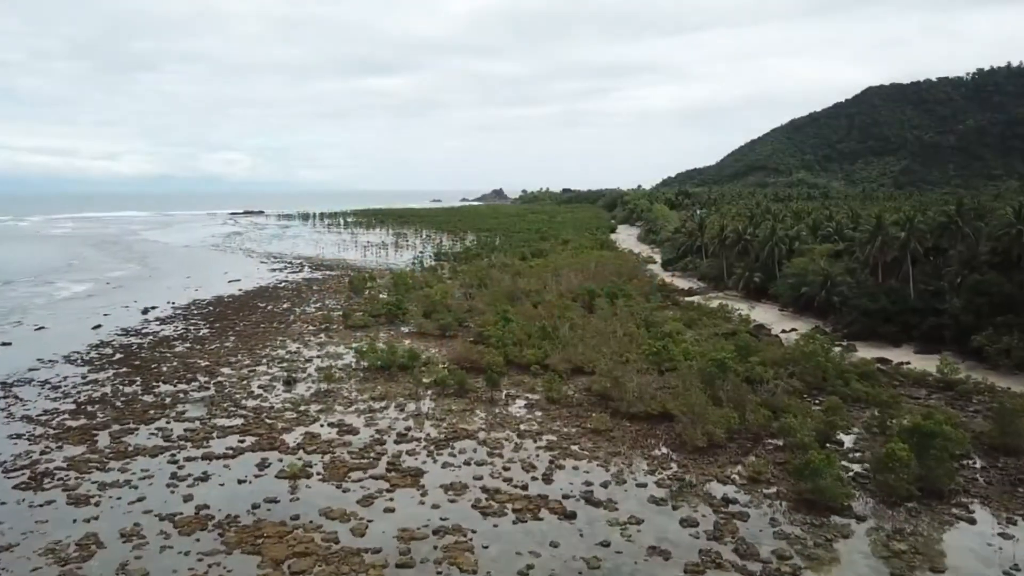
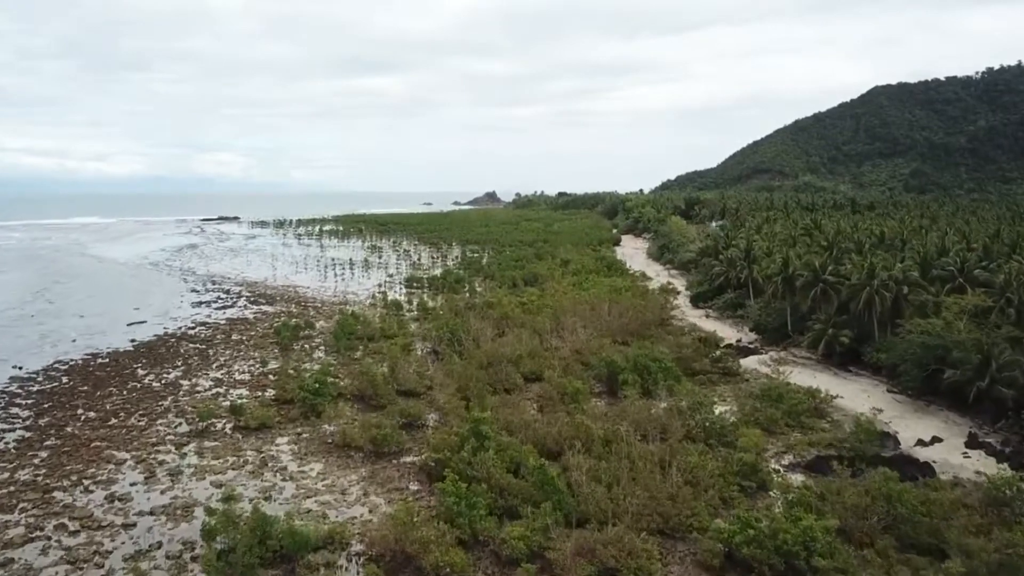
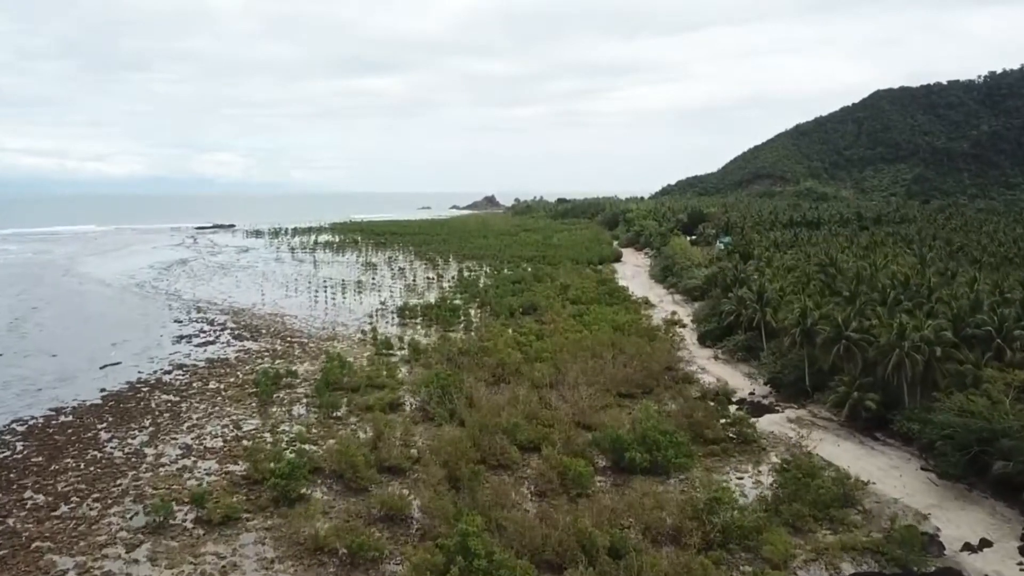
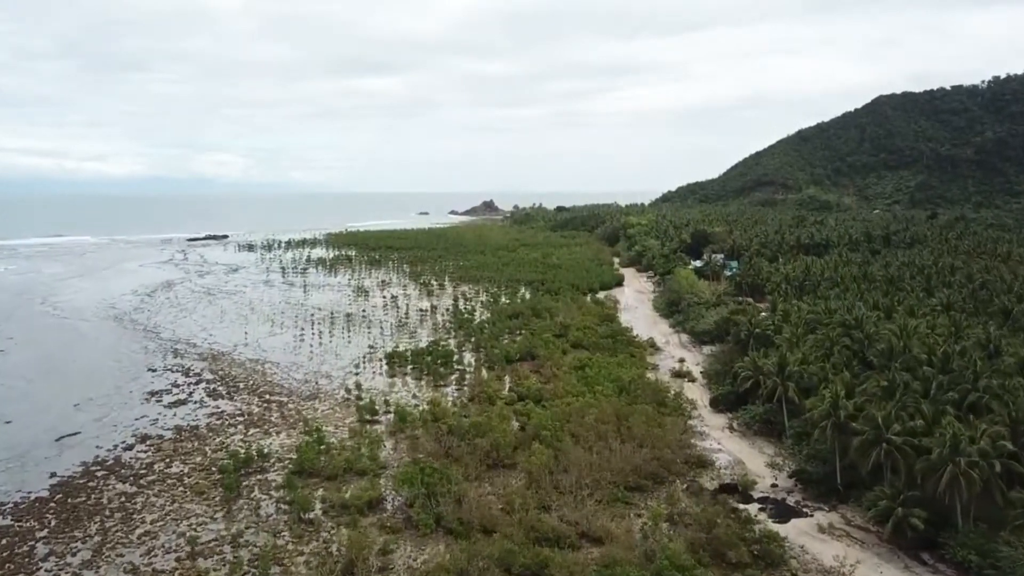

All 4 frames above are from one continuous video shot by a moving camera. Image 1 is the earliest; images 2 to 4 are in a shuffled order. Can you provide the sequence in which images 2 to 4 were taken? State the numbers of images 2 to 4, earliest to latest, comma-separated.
2, 3, 4
